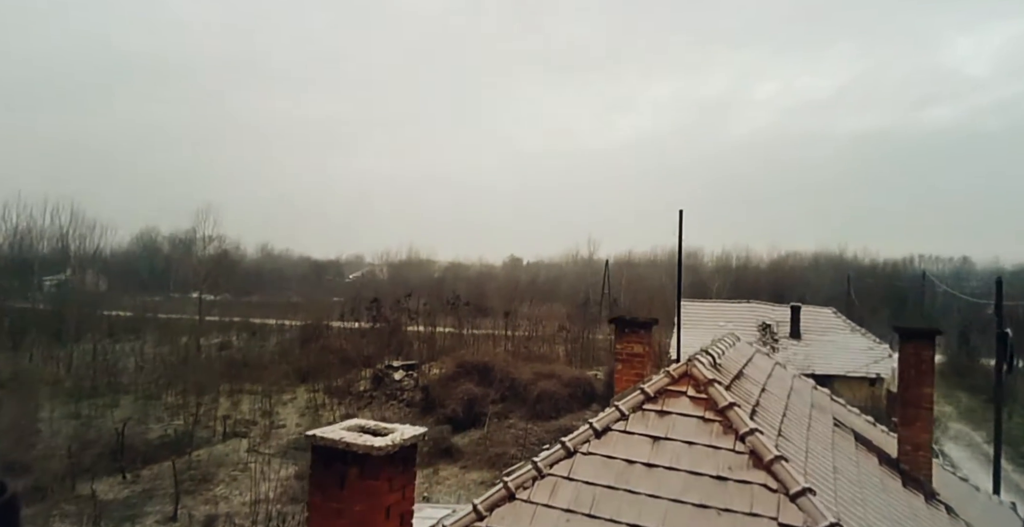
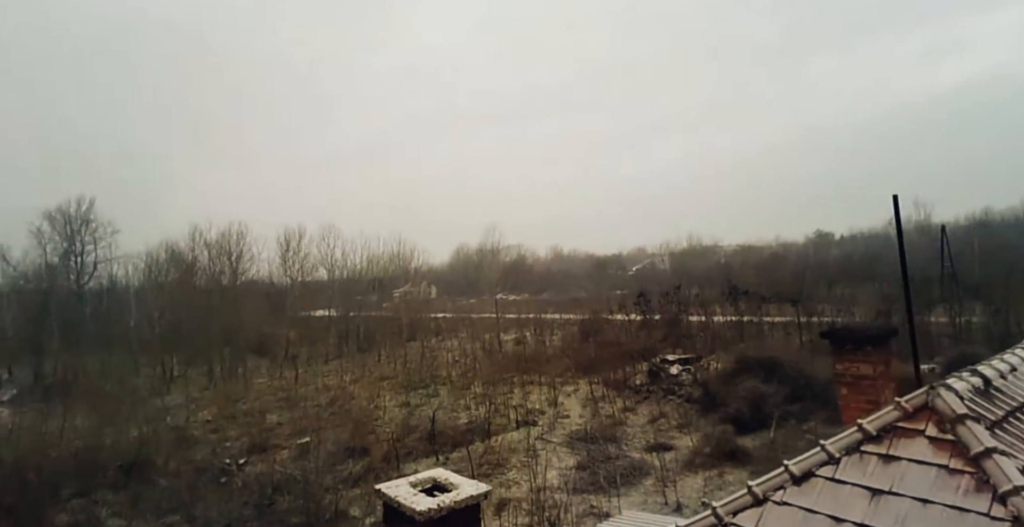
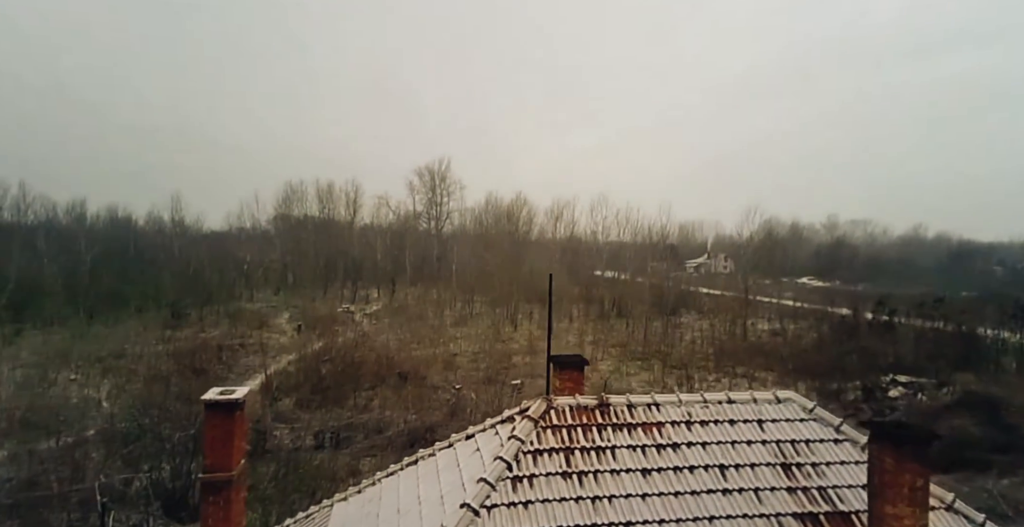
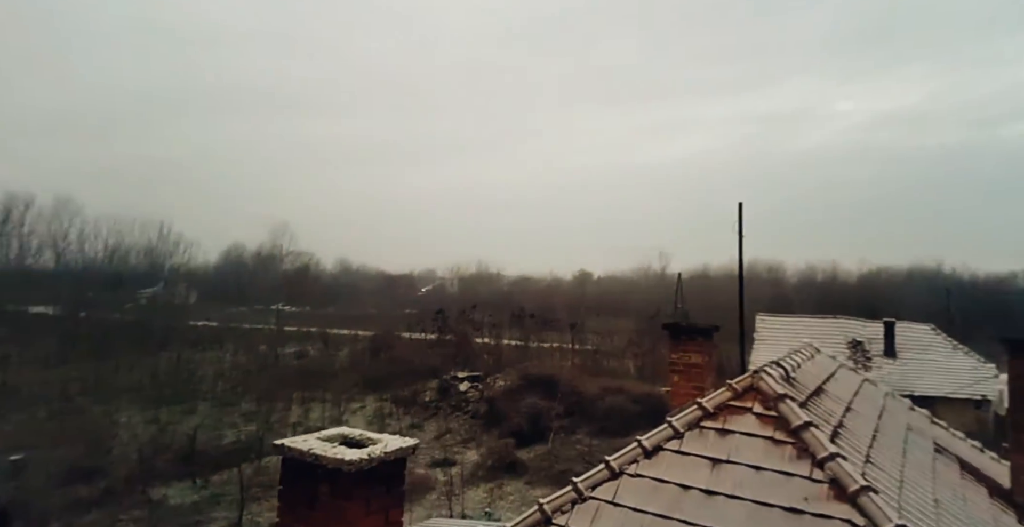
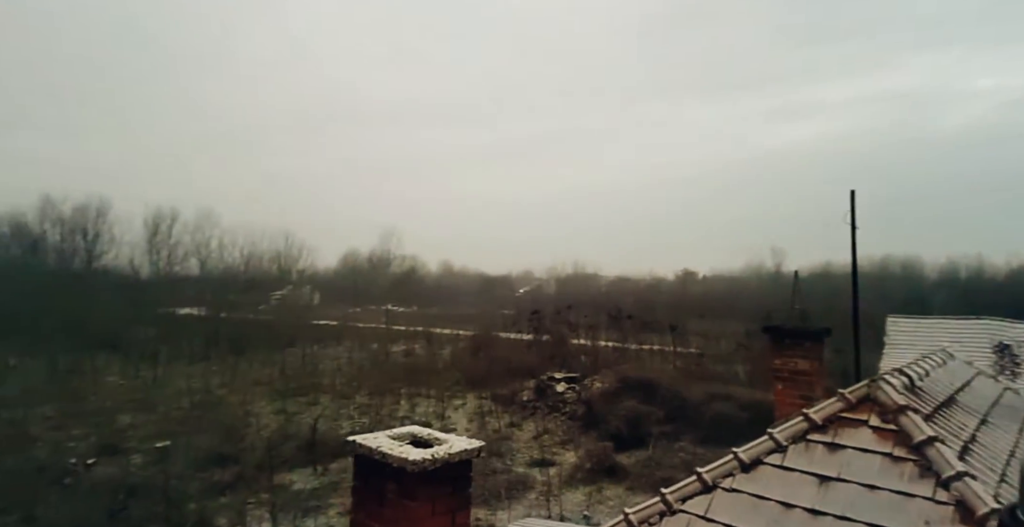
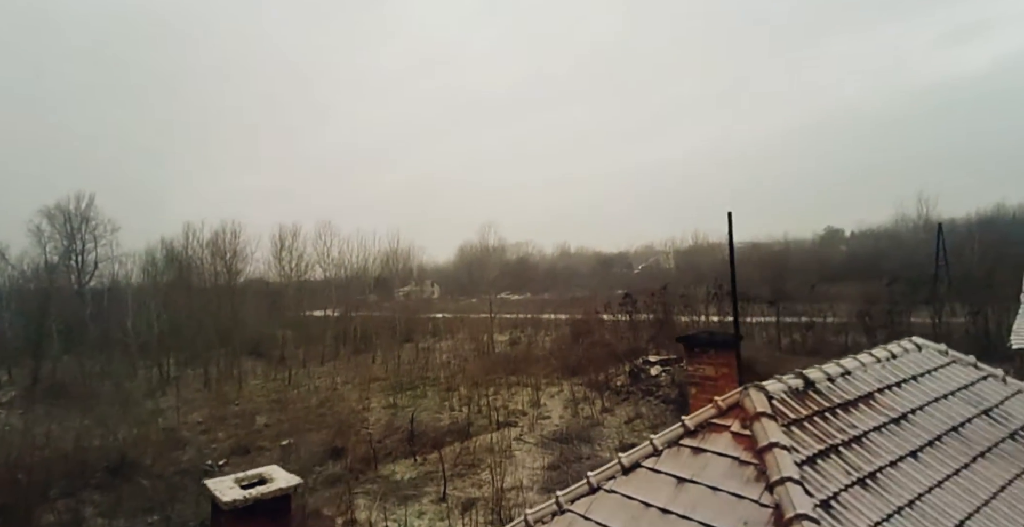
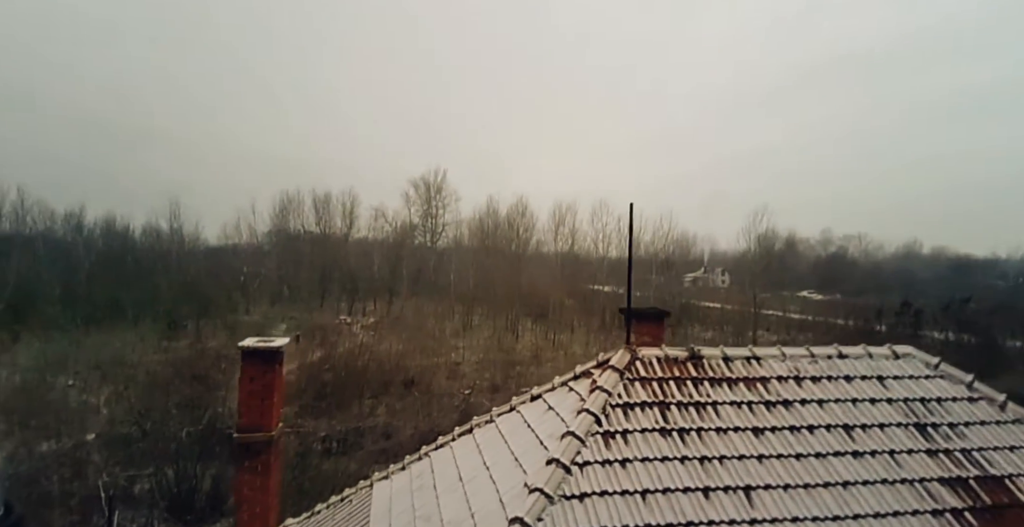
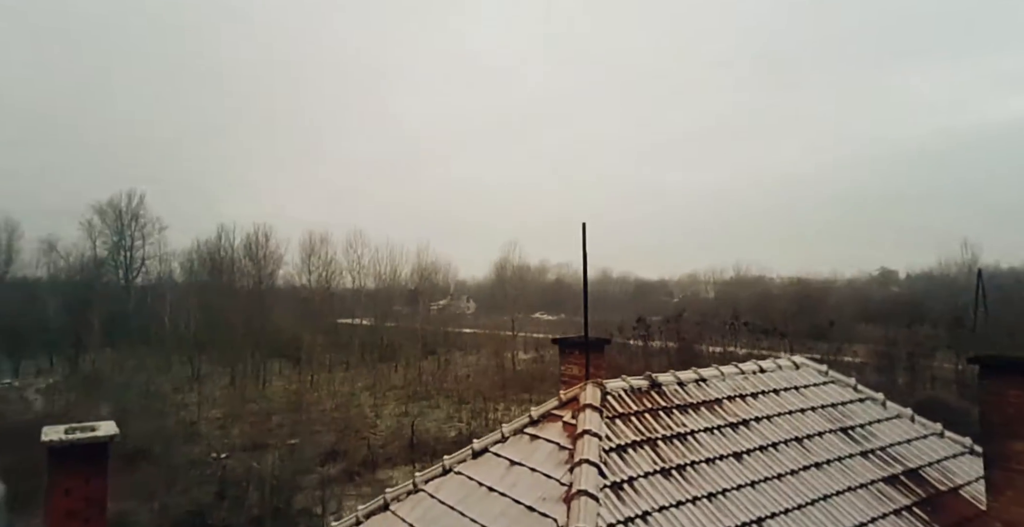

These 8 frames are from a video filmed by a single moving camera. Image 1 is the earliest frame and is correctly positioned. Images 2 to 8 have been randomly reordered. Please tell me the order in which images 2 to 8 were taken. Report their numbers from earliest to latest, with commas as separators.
4, 5, 2, 6, 8, 7, 3
